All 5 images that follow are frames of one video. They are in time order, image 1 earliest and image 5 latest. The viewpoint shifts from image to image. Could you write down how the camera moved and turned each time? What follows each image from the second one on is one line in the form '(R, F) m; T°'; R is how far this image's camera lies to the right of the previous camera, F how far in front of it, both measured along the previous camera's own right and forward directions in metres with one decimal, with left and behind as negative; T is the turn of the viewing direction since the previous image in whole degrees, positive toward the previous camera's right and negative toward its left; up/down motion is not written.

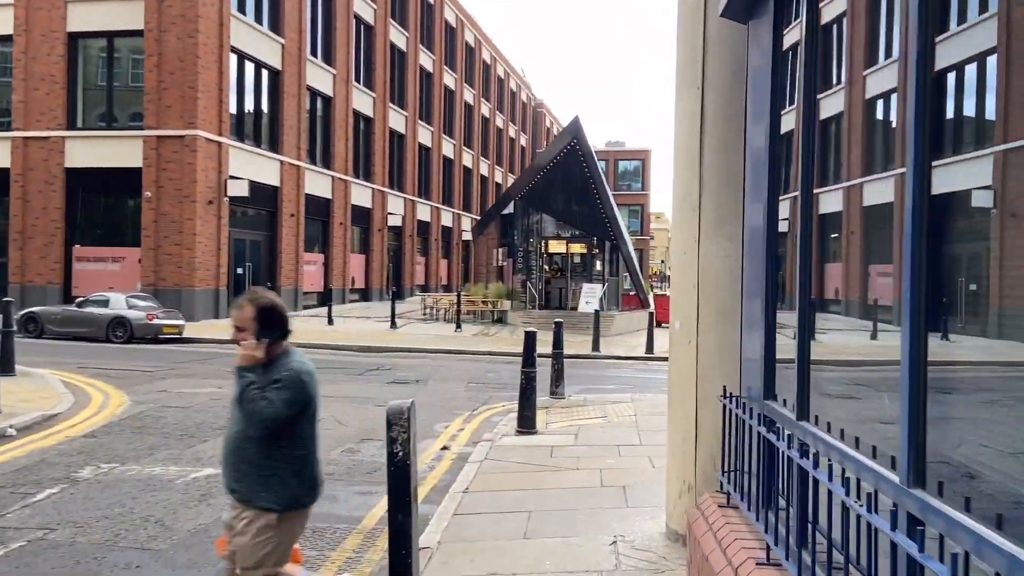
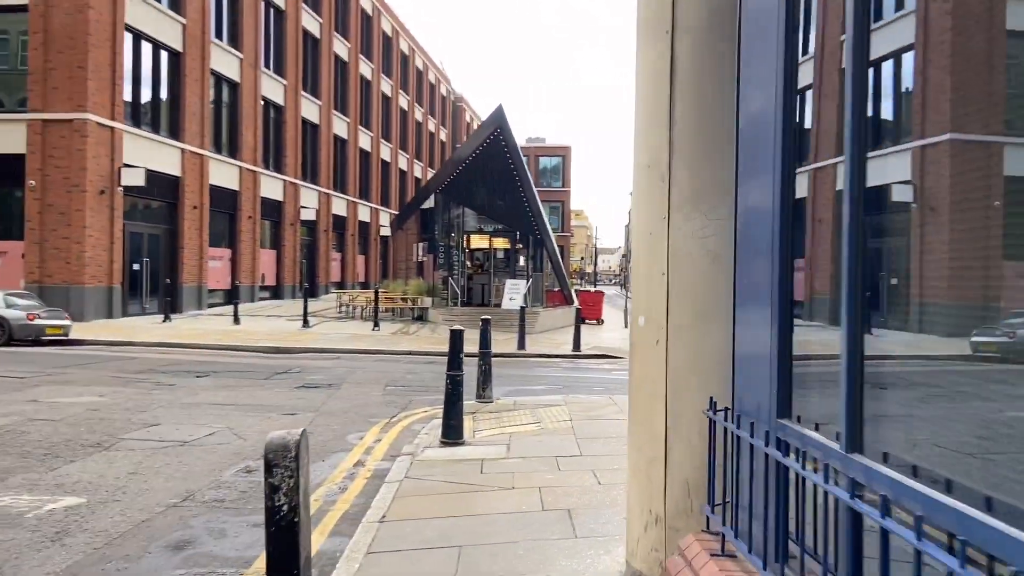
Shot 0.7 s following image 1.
(0.0, +0.9) m; +6°
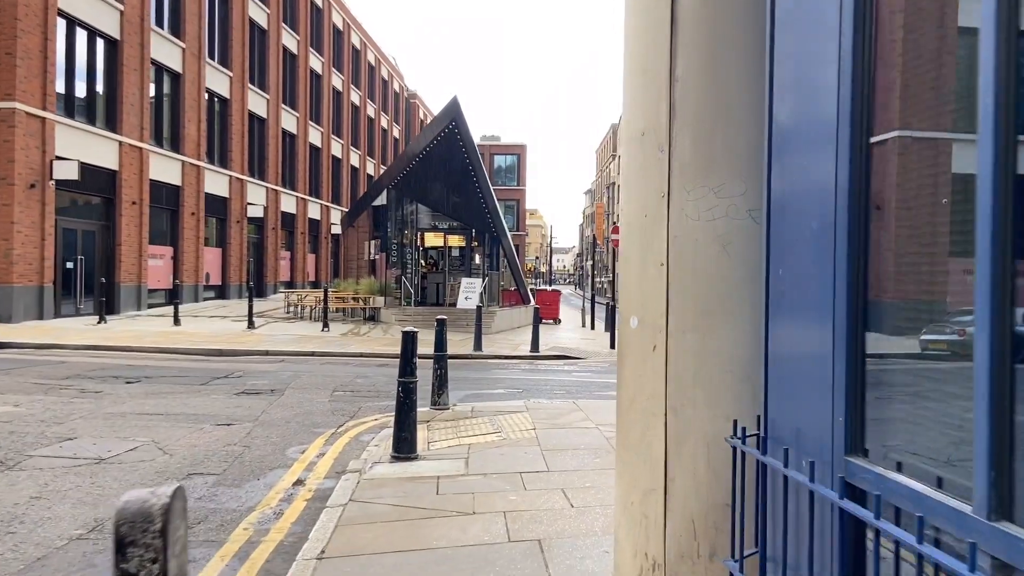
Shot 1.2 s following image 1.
(0.0, +0.7) m; +3°
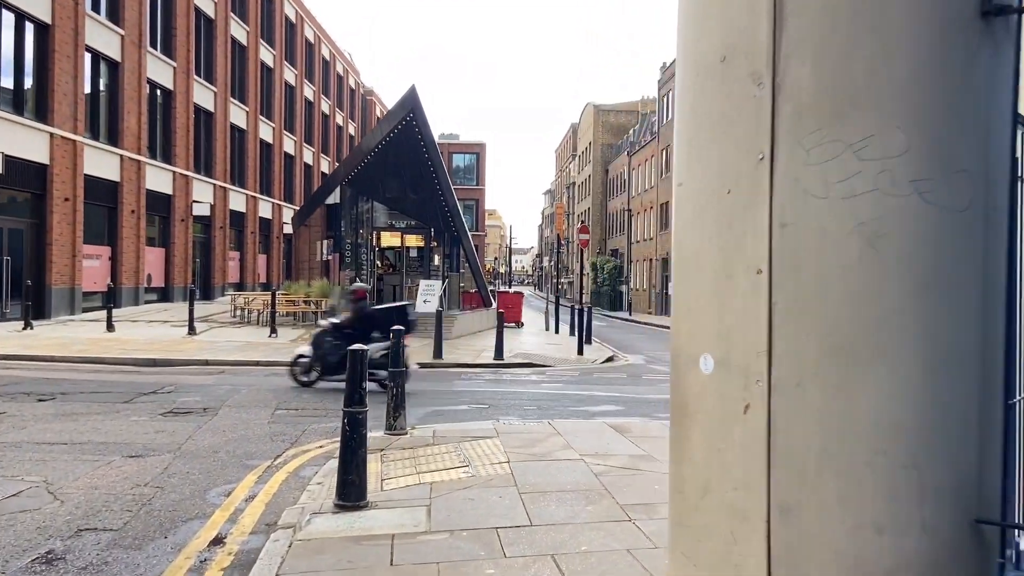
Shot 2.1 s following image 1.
(-0.1, +1.2) m; +3°
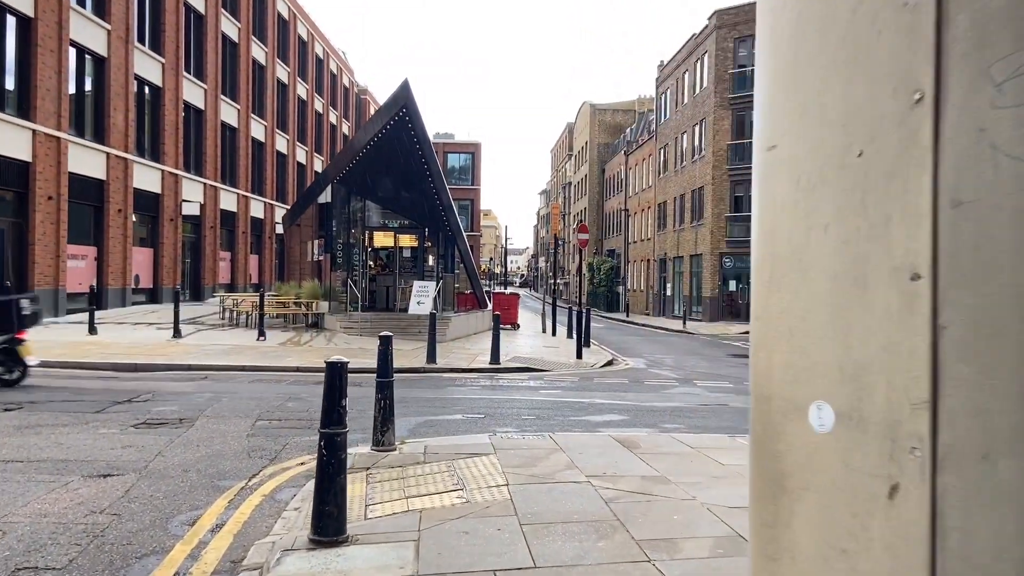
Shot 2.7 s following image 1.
(0.0, +0.7) m; 0°
